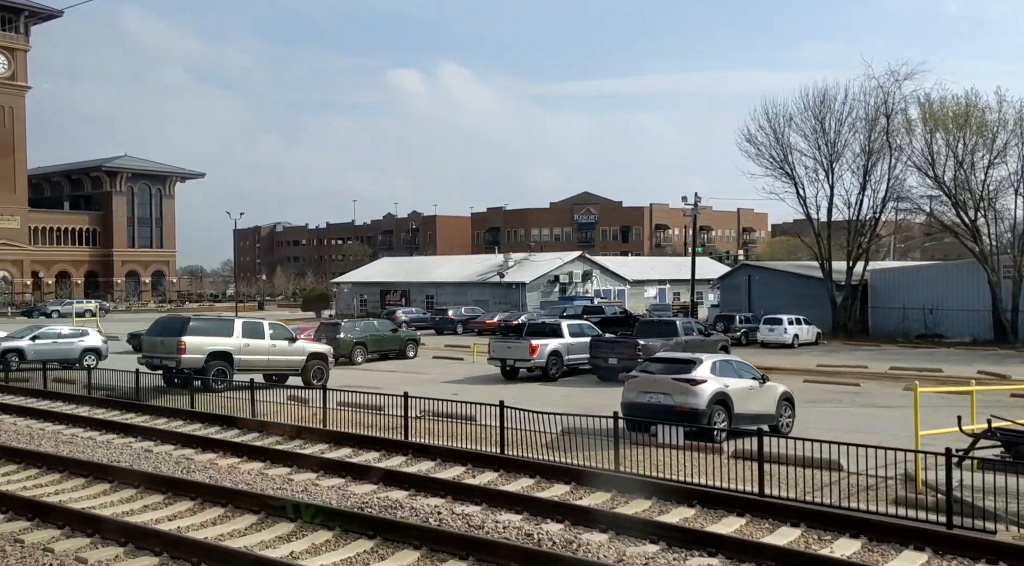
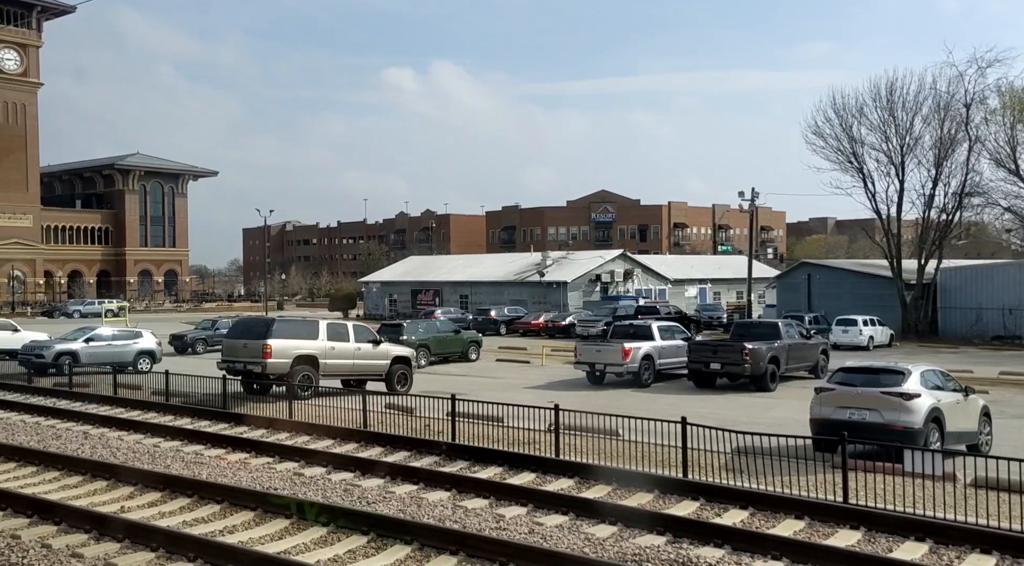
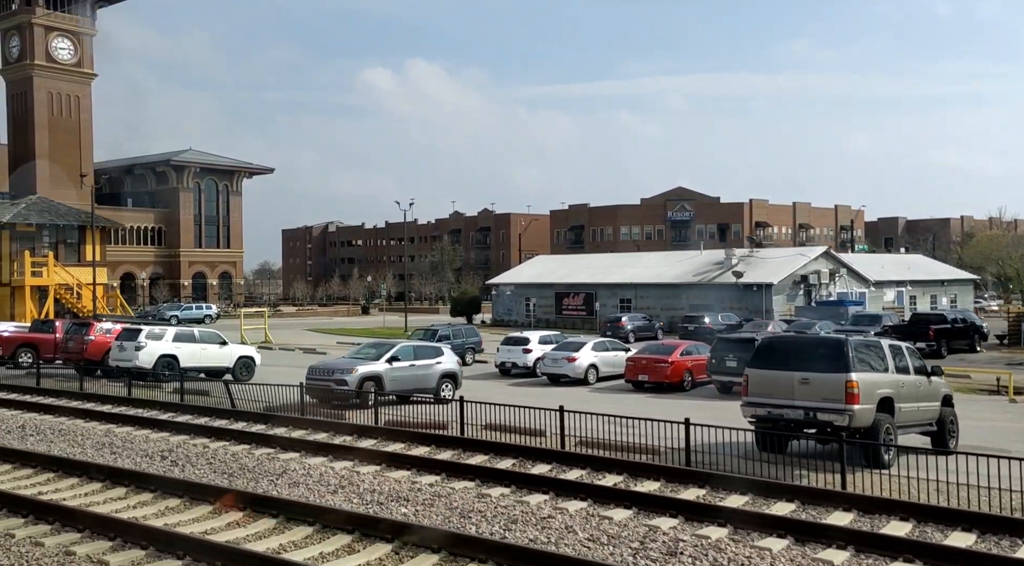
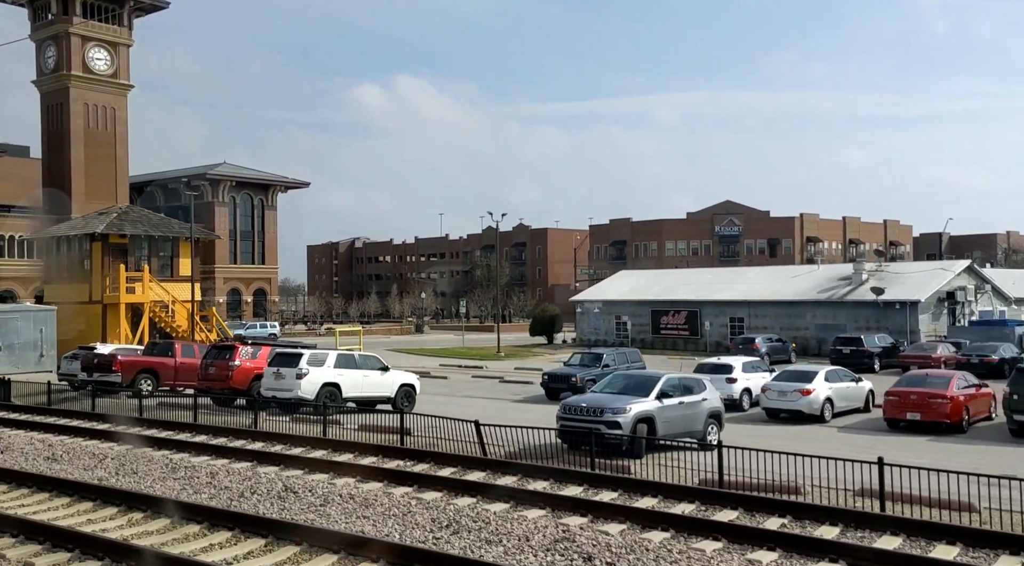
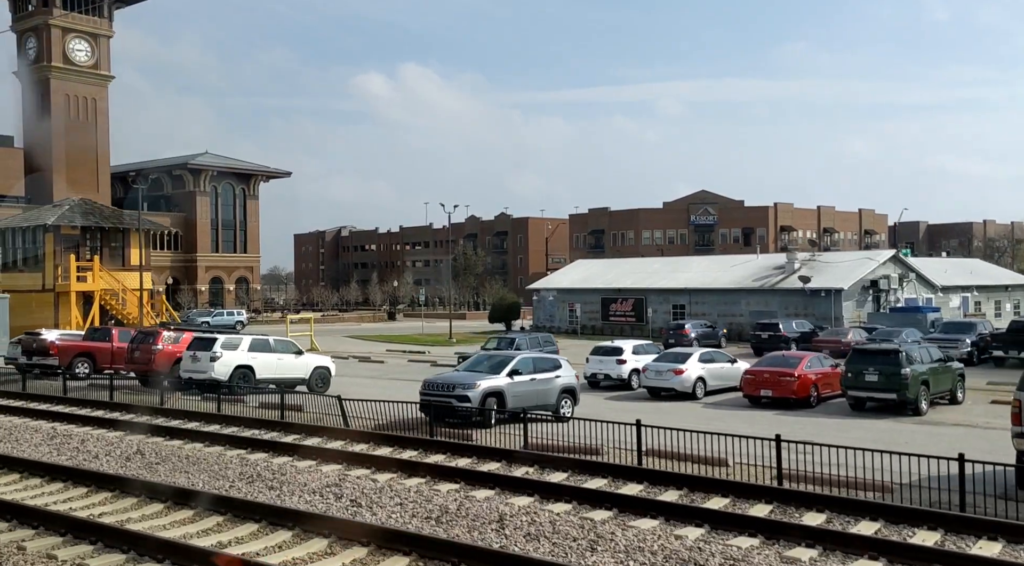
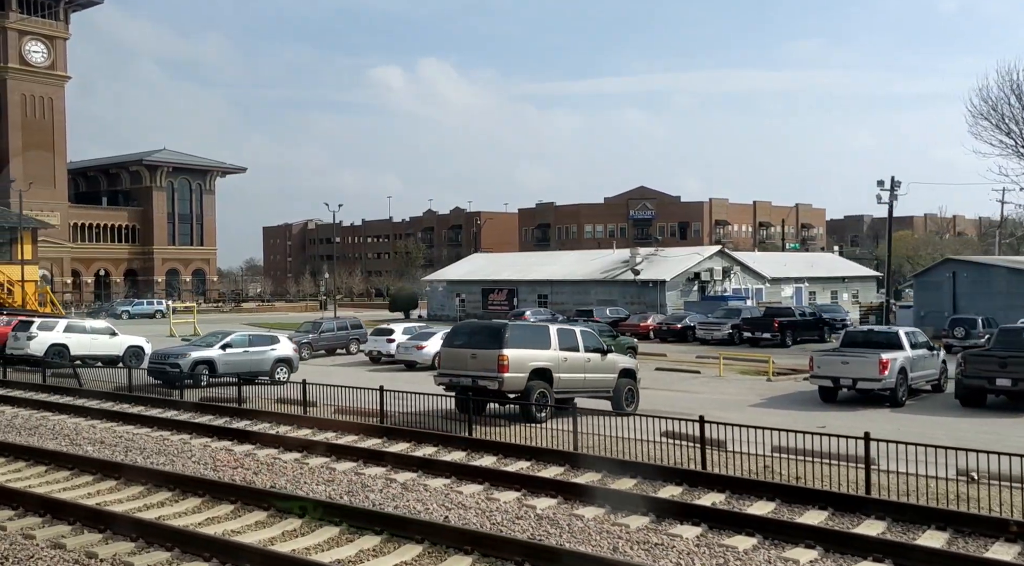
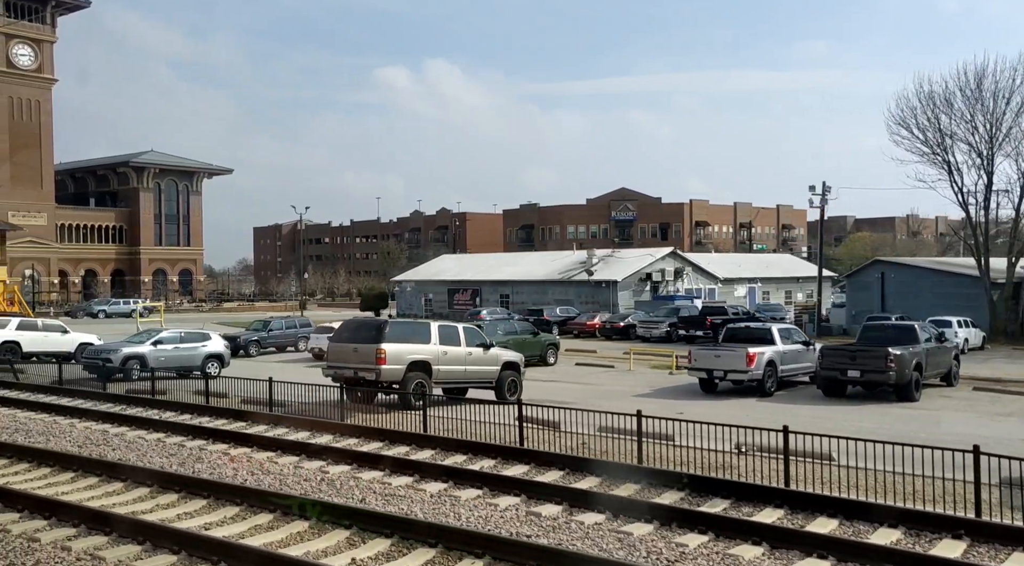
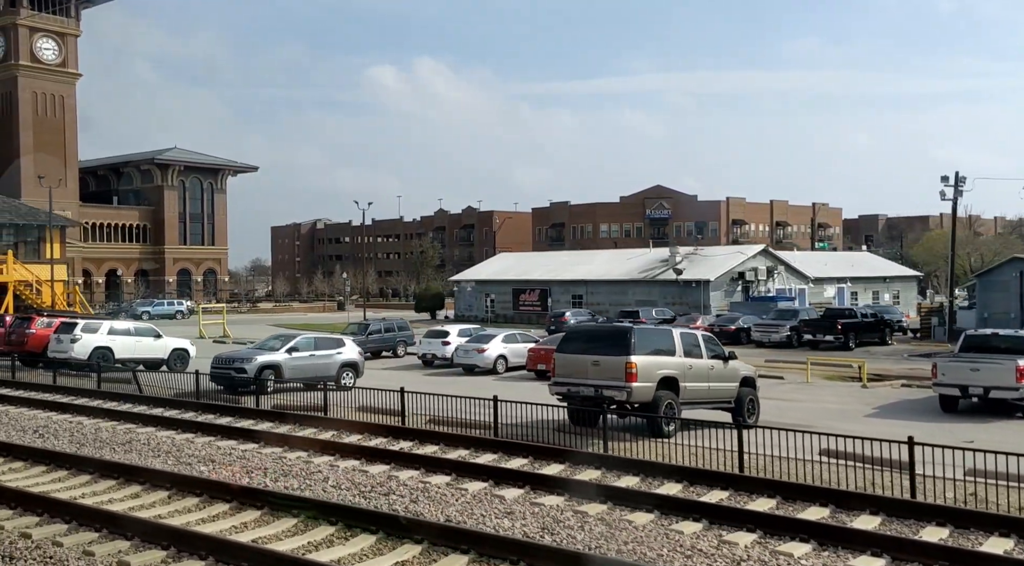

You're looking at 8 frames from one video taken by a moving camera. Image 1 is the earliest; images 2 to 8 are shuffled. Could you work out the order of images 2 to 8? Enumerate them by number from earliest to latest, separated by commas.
2, 7, 6, 8, 3, 5, 4
